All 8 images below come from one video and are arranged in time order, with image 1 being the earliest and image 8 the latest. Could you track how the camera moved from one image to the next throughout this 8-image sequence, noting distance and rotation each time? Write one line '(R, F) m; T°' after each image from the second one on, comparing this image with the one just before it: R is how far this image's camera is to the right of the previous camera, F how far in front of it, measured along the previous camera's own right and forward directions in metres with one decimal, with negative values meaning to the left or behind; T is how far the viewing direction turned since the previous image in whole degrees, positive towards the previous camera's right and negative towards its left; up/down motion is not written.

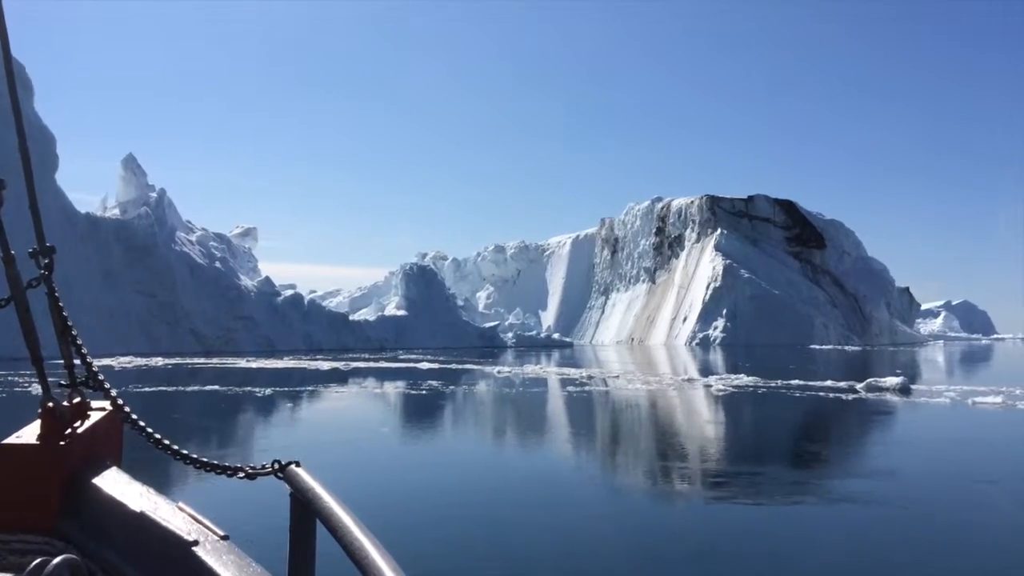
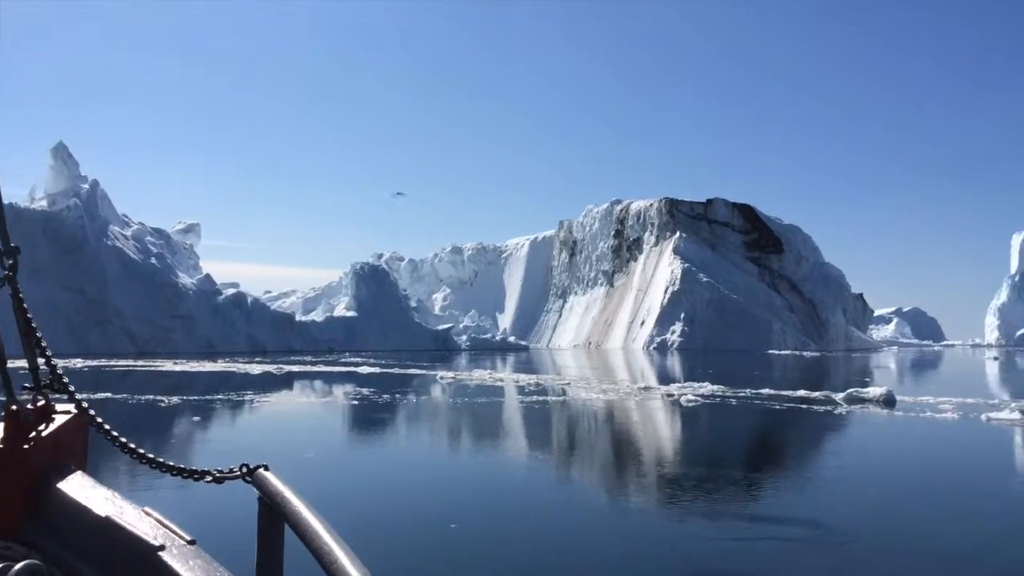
(+0.2, +1.1) m; +3°
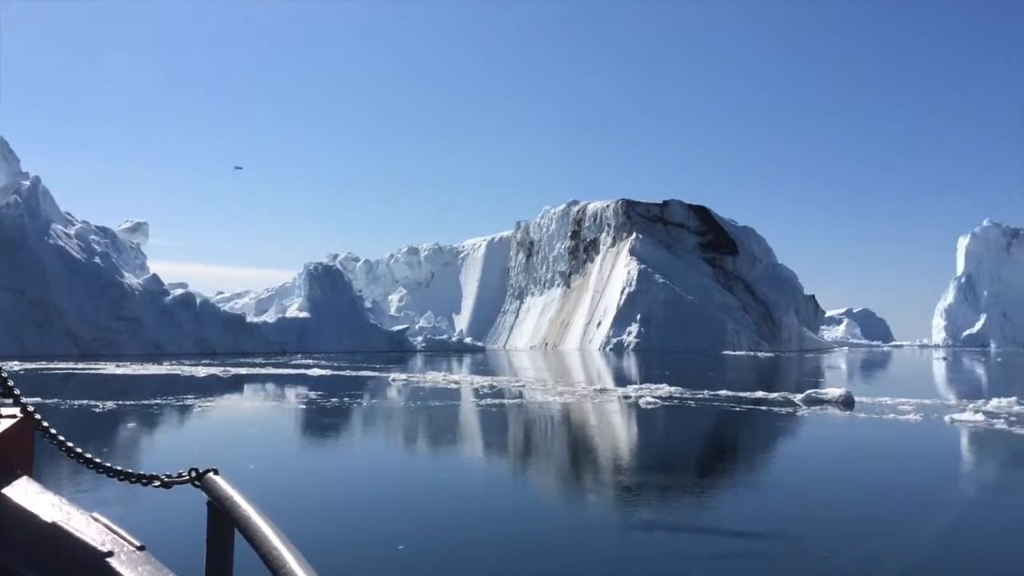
(0.0, +0.3) m; +3°
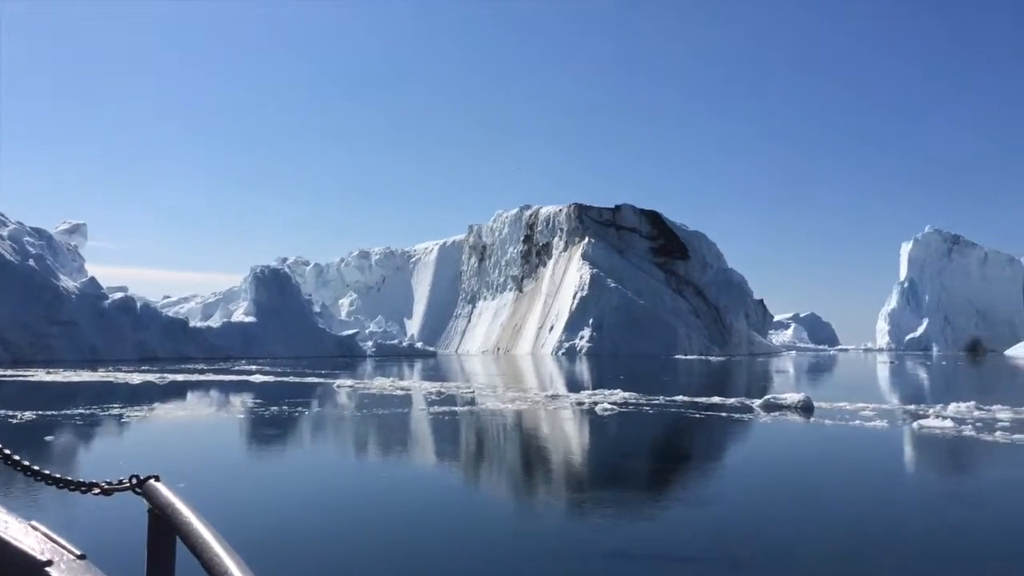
(0.0, +0.4) m; +3°
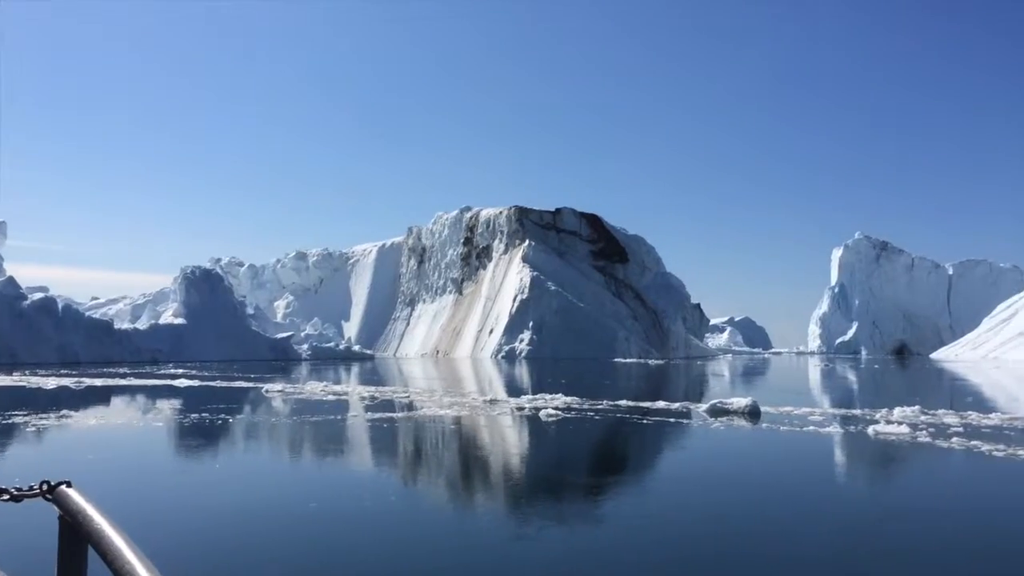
(0.0, +0.4) m; +4°
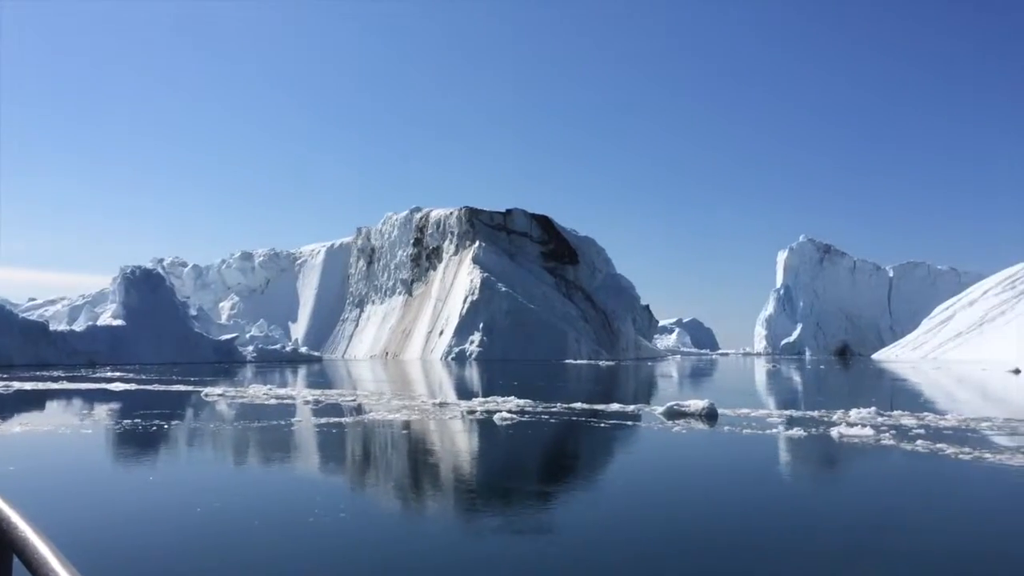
(0.0, +0.3) m; +3°
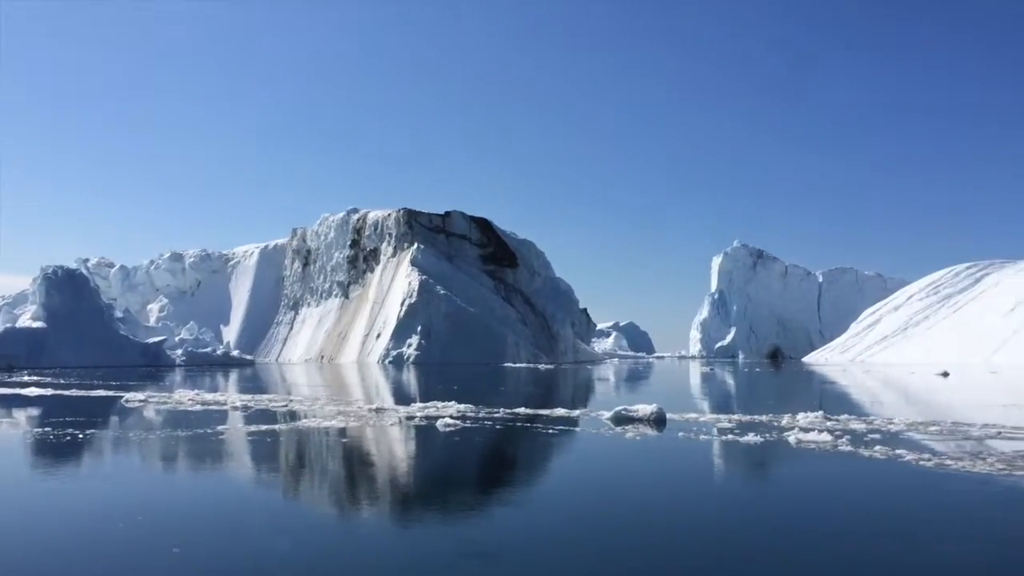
(0.0, +0.3) m; +4°
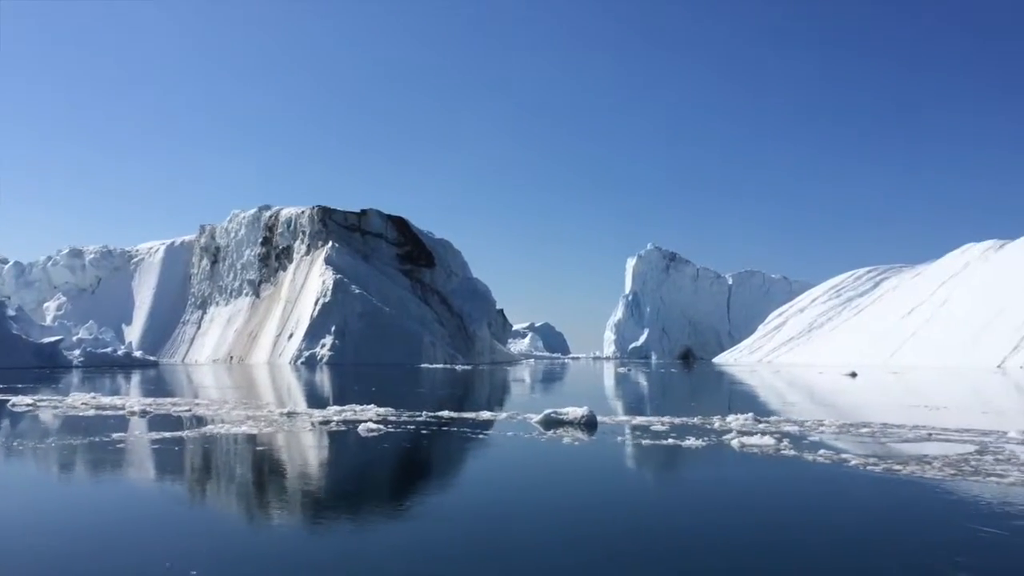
(-0.1, +0.4) m; +5°
